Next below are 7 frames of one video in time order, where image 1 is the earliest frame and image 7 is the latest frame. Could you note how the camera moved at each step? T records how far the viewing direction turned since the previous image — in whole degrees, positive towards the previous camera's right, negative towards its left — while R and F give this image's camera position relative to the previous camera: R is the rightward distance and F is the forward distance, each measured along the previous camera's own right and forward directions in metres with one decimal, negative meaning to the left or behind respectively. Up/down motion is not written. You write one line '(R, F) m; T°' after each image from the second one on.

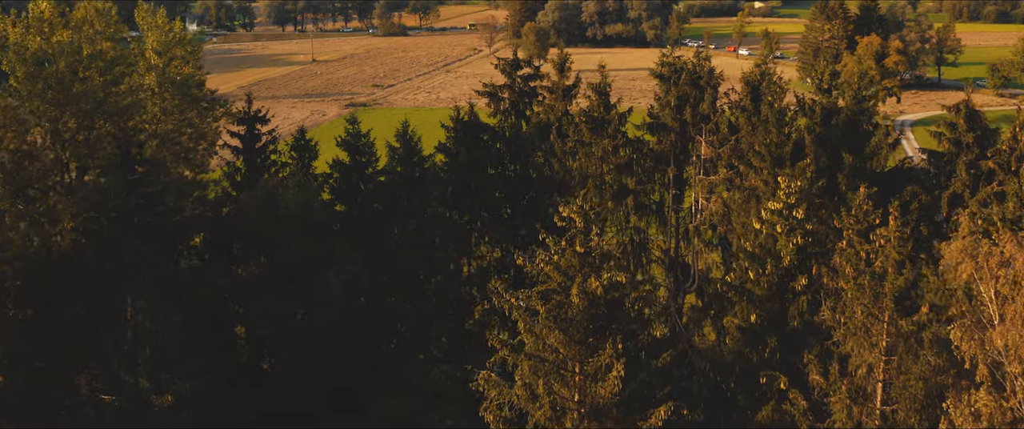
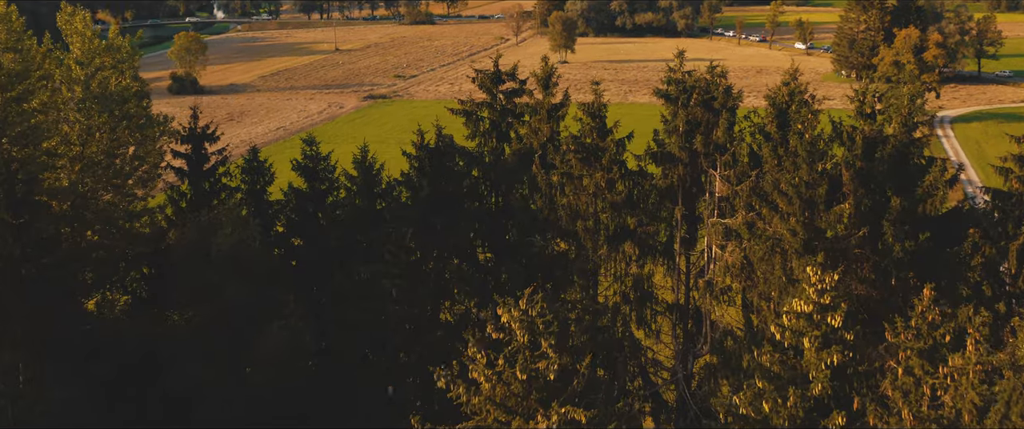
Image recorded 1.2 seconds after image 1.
(+0.9, +4.1) m; -1°
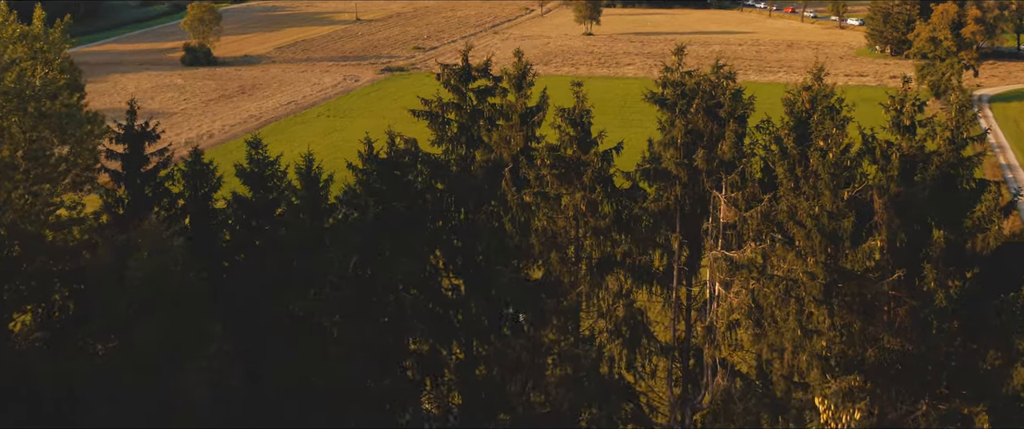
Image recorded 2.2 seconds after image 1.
(+0.8, +3.3) m; -1°
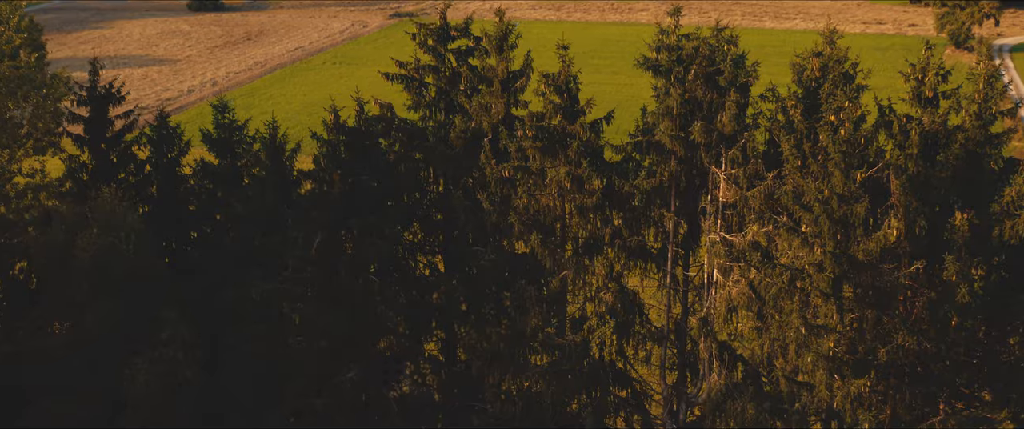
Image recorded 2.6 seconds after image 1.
(+0.4, +1.5) m; -1°
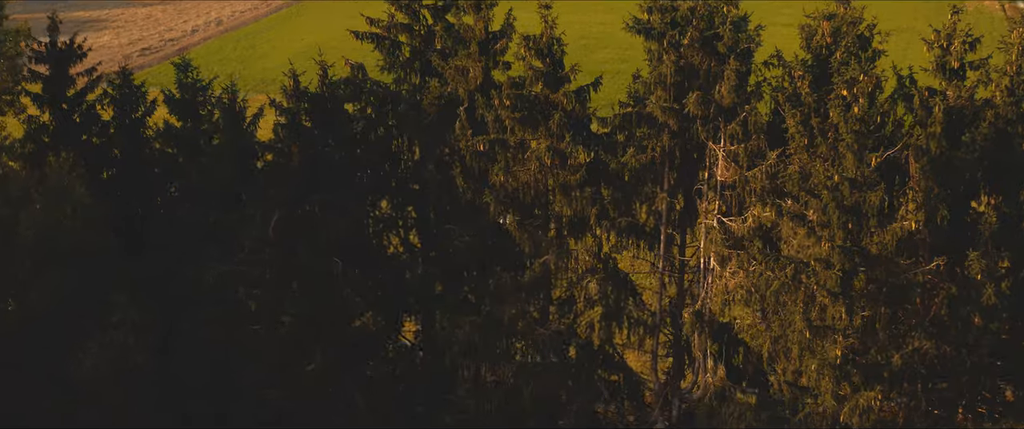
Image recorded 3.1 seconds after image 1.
(+0.4, +1.5) m; -1°
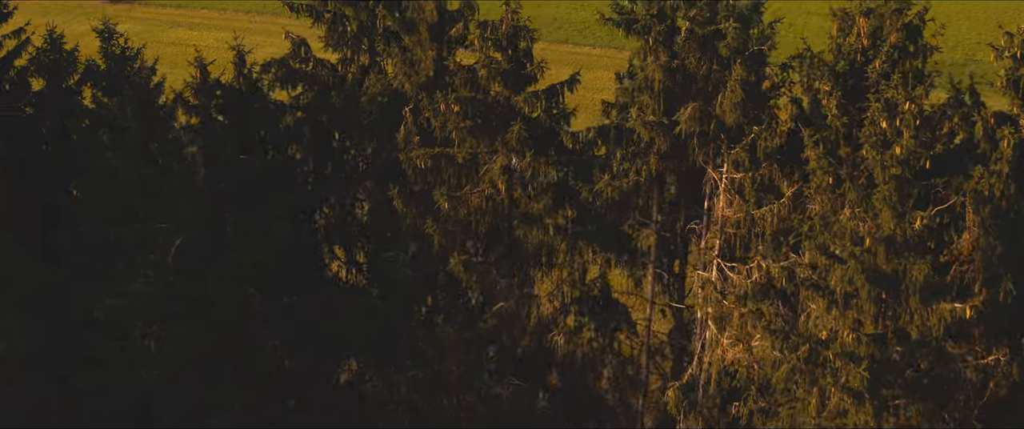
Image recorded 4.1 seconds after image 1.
(+0.9, +2.8) m; -2°
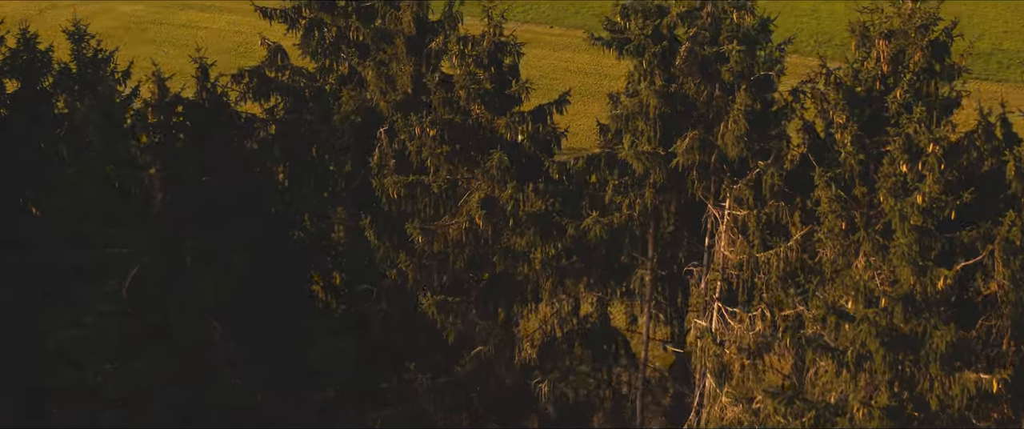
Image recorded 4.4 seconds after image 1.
(+0.3, +1.0) m; -1°
